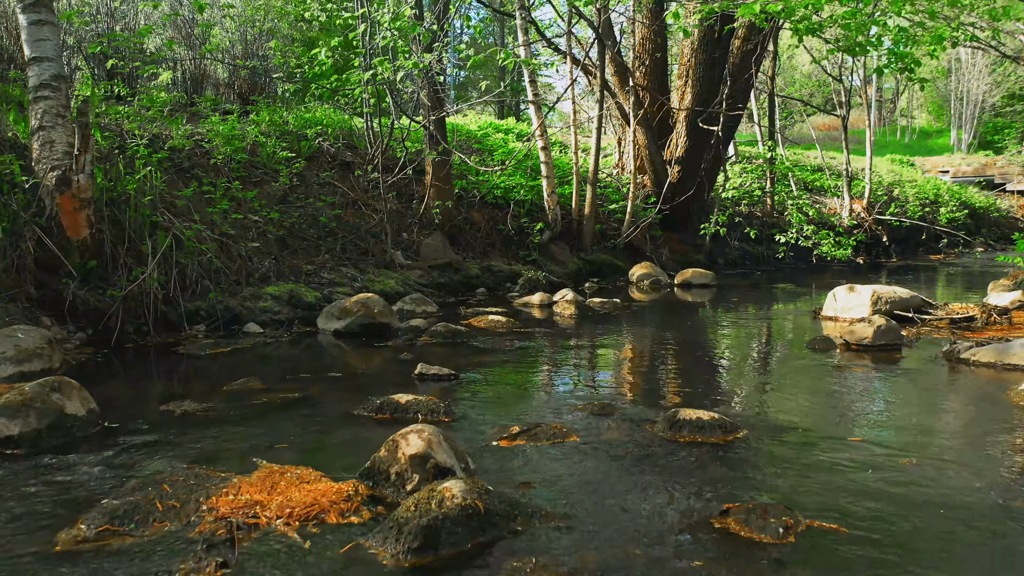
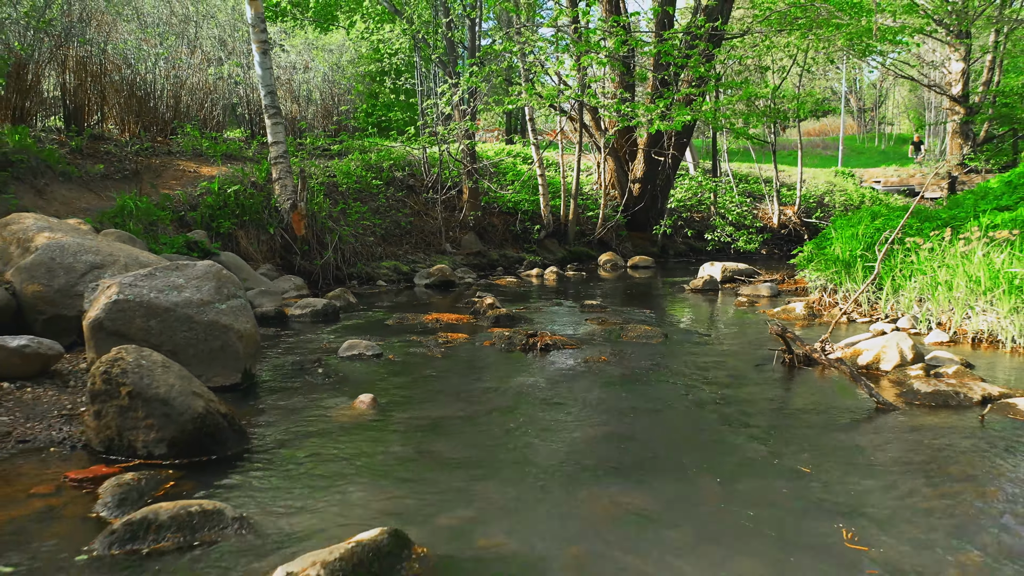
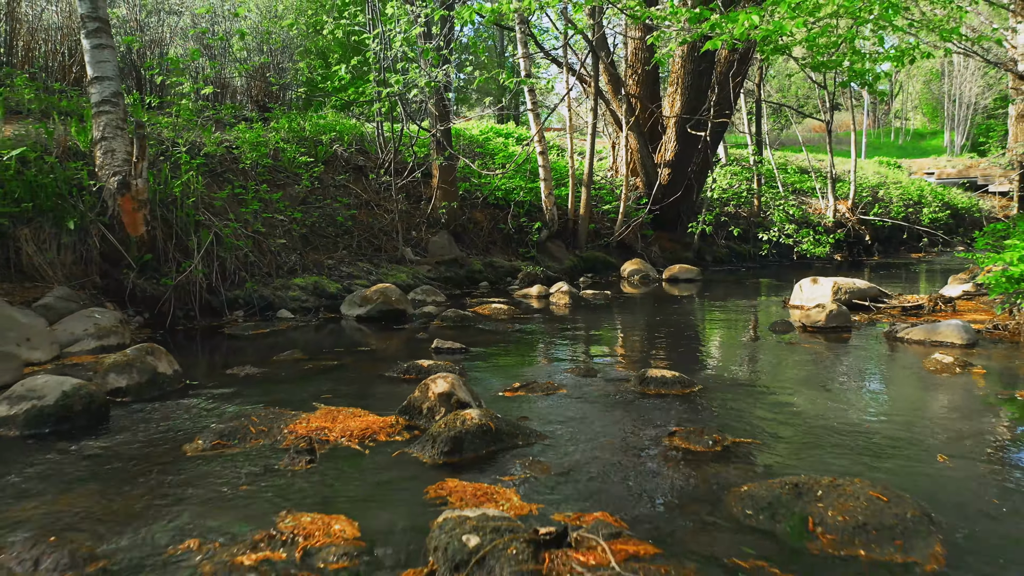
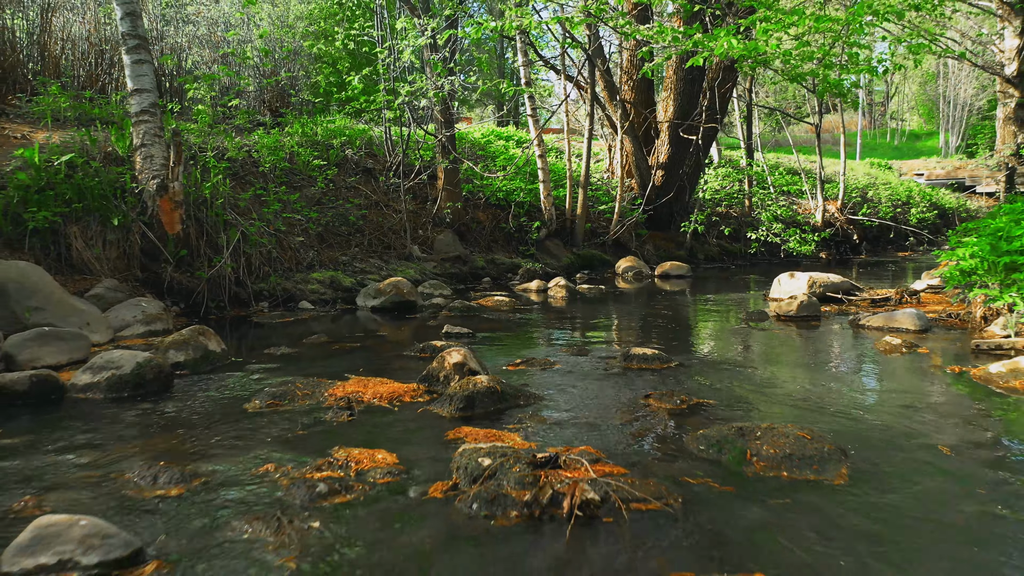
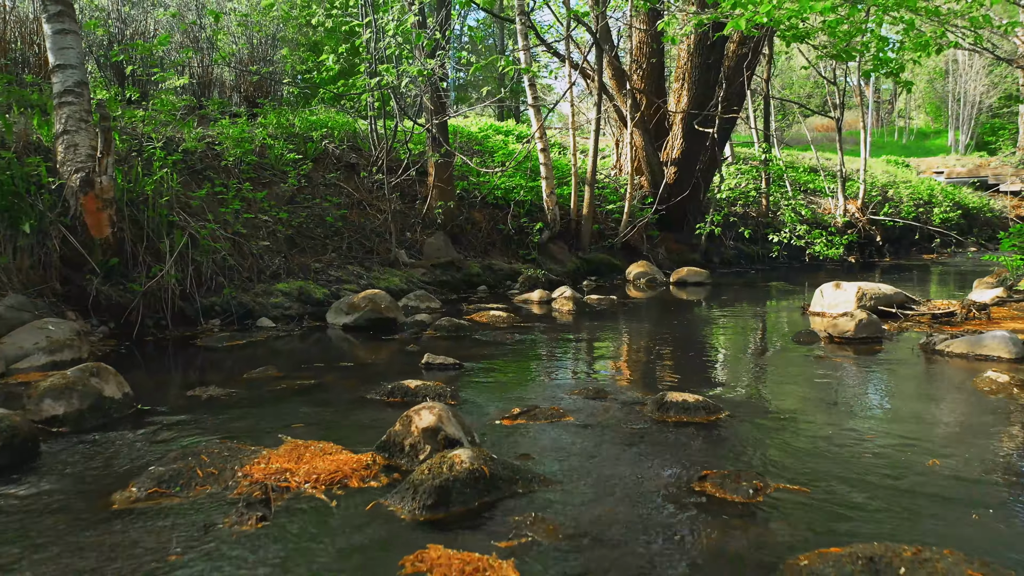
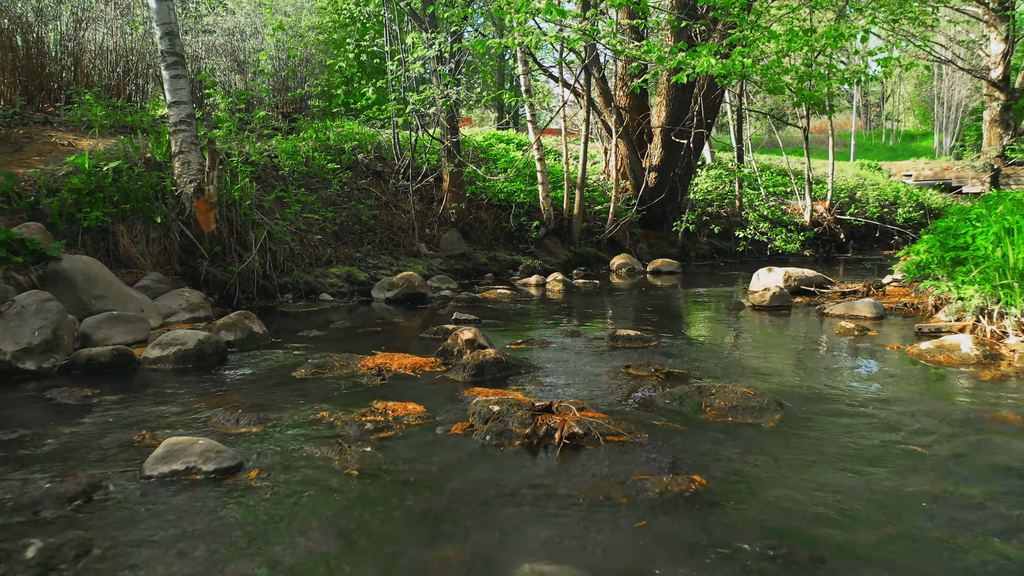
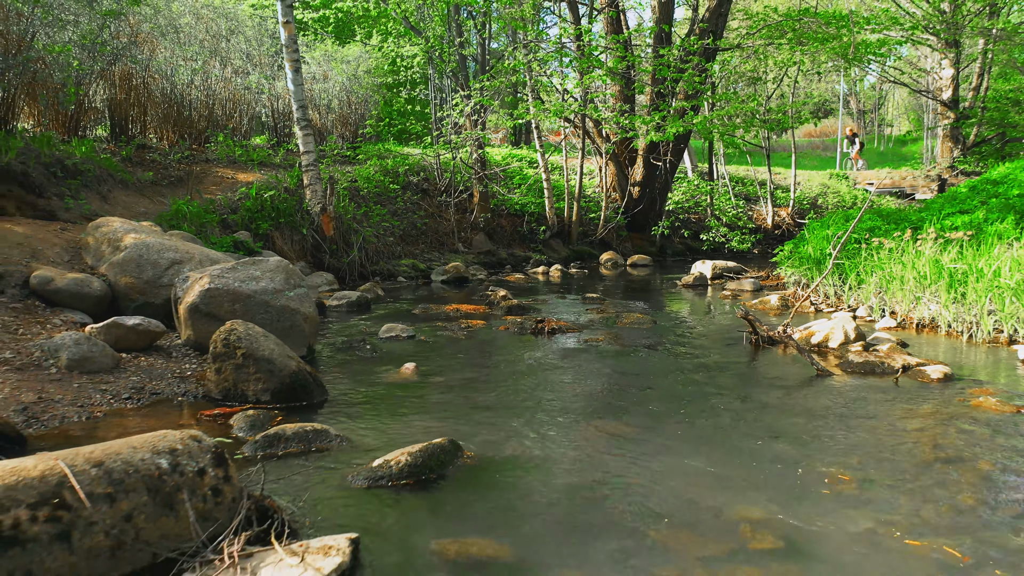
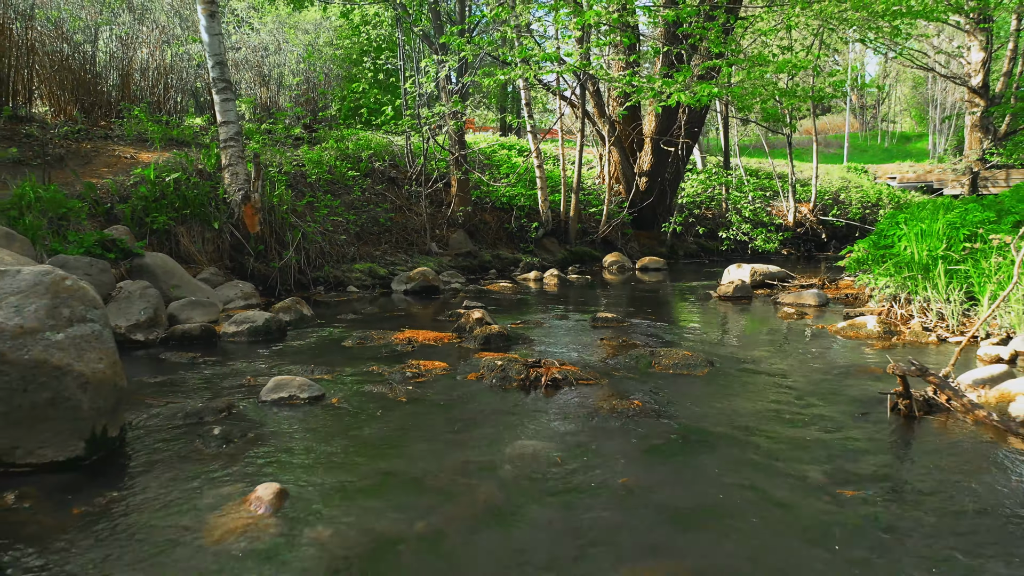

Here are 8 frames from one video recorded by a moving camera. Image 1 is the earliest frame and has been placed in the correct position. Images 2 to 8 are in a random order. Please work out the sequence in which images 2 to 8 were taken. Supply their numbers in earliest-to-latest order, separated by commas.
5, 3, 4, 6, 8, 2, 7
